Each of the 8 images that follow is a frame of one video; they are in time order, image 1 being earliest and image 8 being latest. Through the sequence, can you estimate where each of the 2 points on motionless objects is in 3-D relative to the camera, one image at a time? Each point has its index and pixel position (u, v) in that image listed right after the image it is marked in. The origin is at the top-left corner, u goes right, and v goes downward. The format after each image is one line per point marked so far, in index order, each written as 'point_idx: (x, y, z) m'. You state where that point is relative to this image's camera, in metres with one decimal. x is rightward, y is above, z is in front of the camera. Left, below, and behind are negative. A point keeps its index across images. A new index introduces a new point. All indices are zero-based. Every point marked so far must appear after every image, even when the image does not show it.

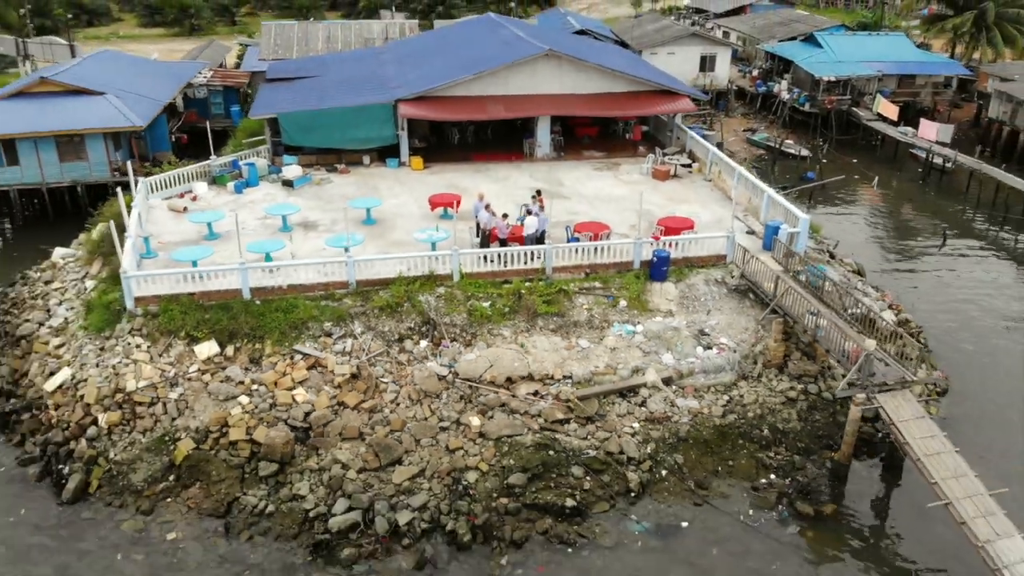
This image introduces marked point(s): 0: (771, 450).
0: (+3.4, -2.1, +11.0) m
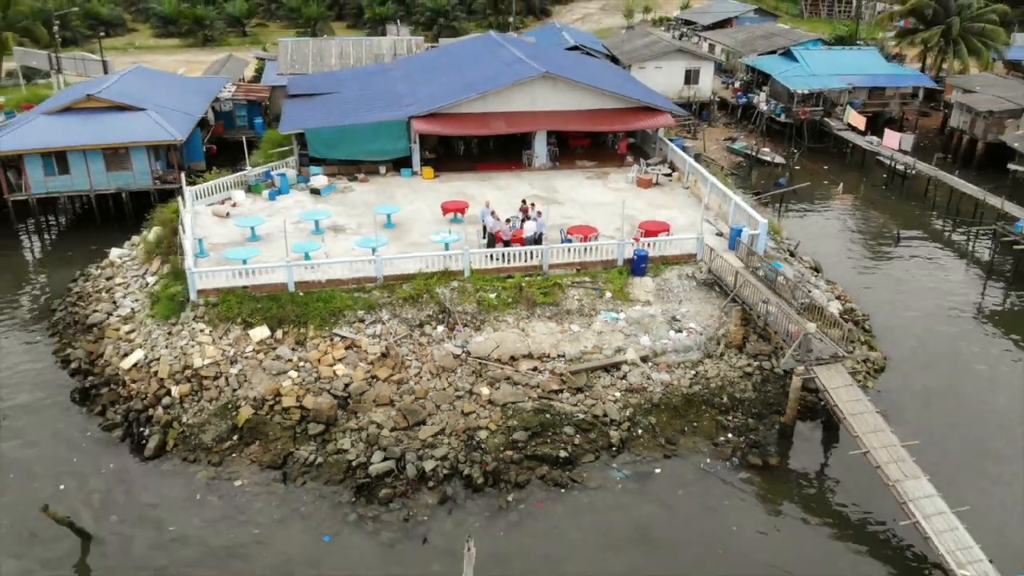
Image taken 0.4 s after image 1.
0: (+3.5, -2.0, +13.2) m
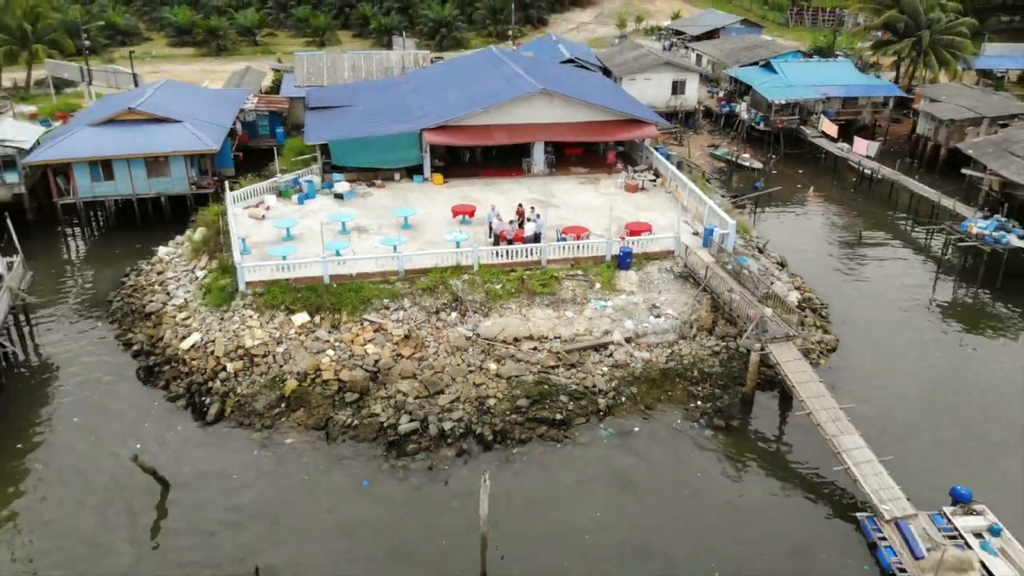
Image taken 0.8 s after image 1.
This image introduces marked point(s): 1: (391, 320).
0: (+3.6, -1.8, +15.6) m
1: (-2.4, -0.6, +16.3) m
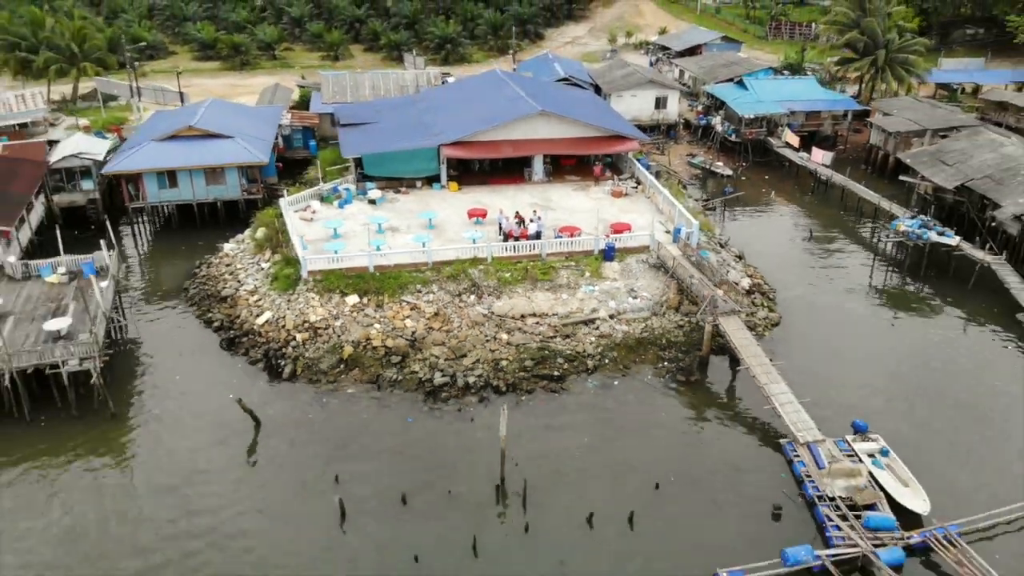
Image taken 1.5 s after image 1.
0: (+3.8, -1.5, +19.8) m
1: (-2.2, -0.3, +20.5) m
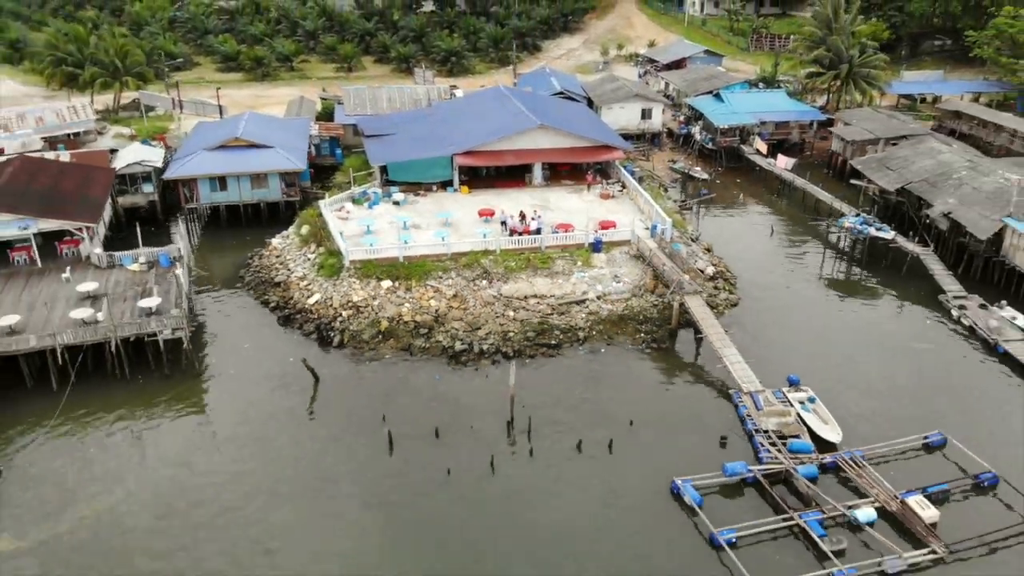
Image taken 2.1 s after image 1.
0: (+3.9, -1.1, +24.3) m
1: (-2.1, +0.1, +25.0) m
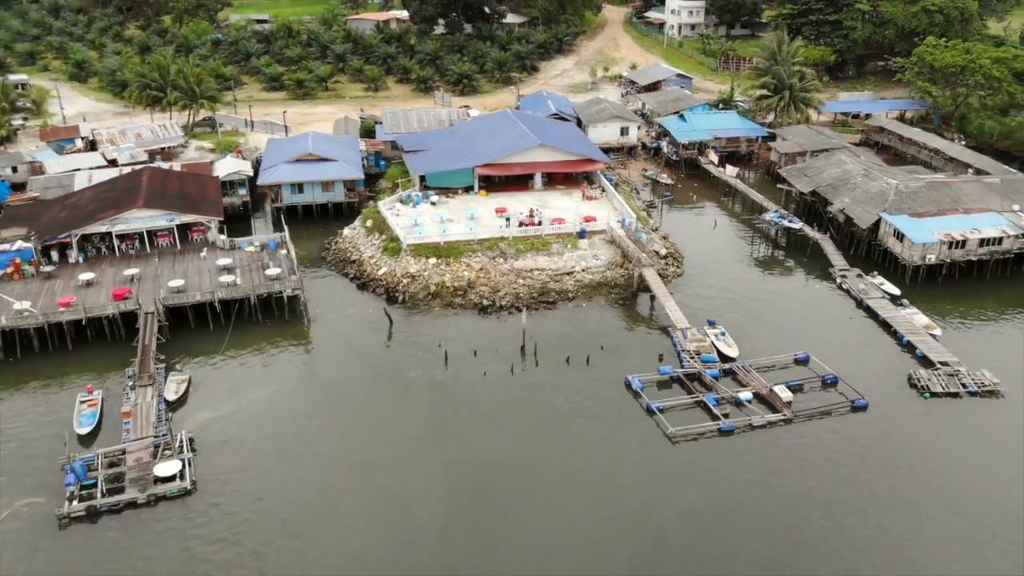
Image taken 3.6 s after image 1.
0: (+4.3, 0.0, +34.7) m
1: (-1.7, +1.2, +35.4) m
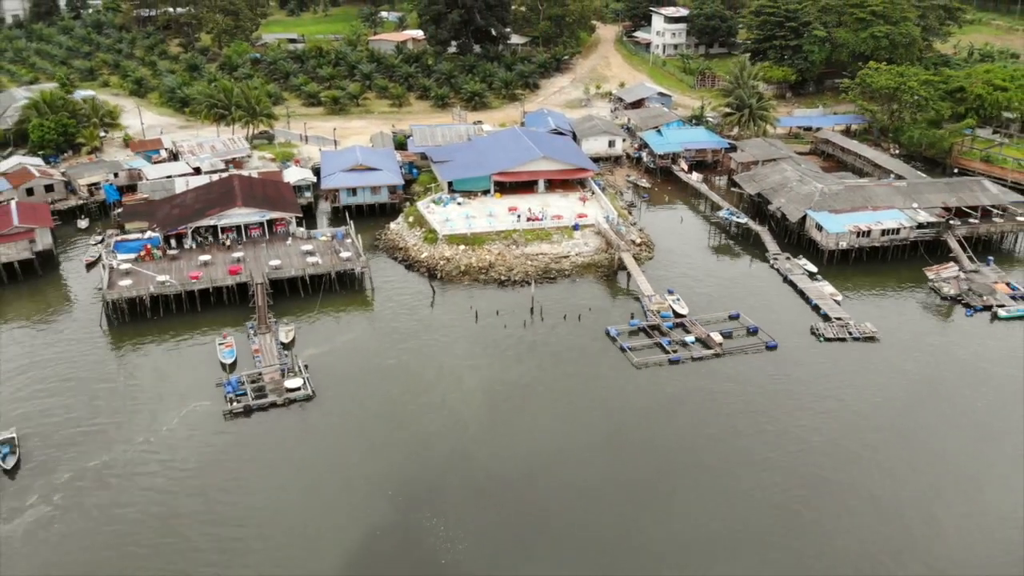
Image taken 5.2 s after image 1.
0: (+4.9, +1.2, +46.2) m
1: (-1.1, +2.4, +46.8) m
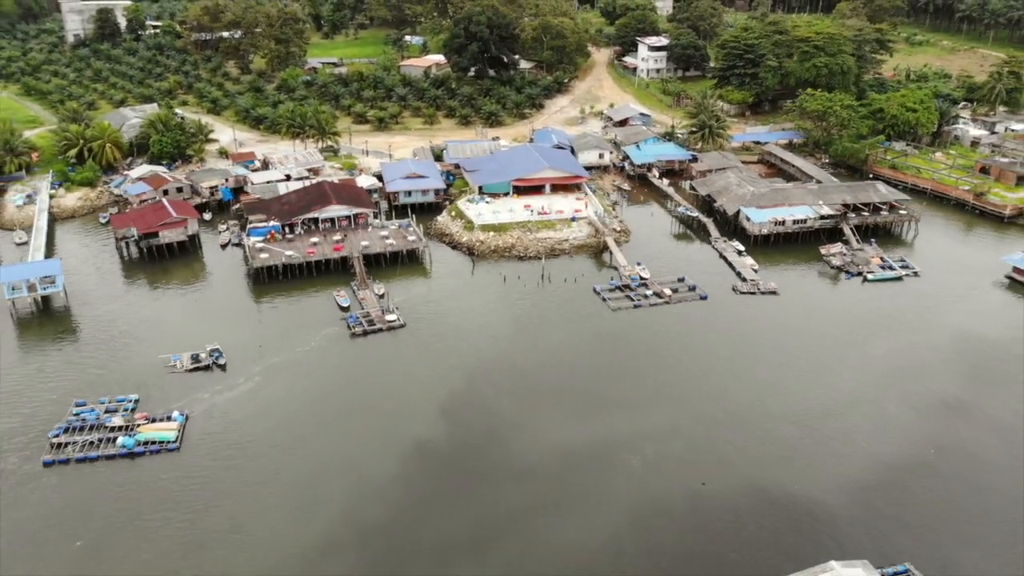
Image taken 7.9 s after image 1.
0: (+6.2, +3.4, +65.6) m
1: (+0.2, +4.6, +66.2) m
